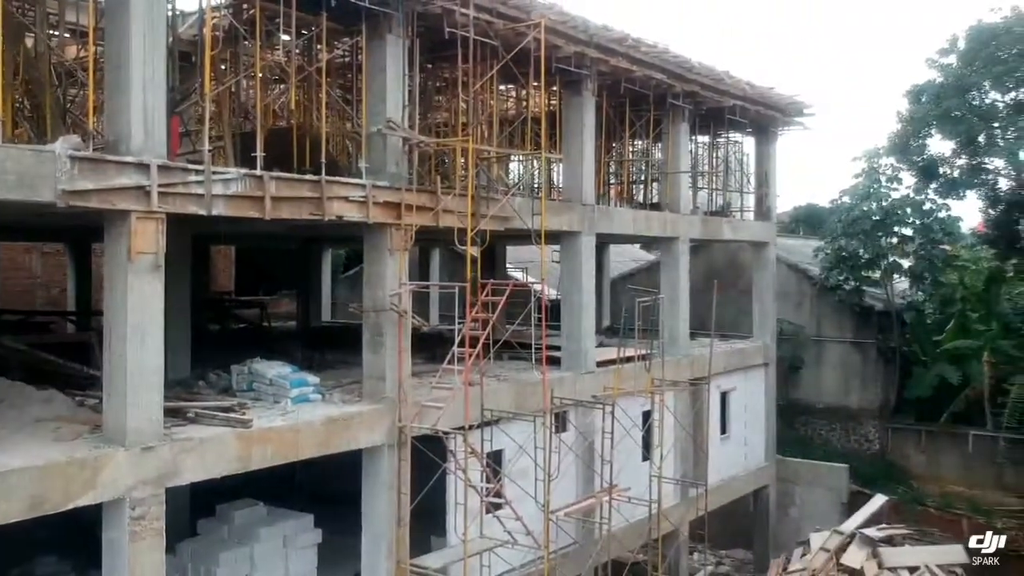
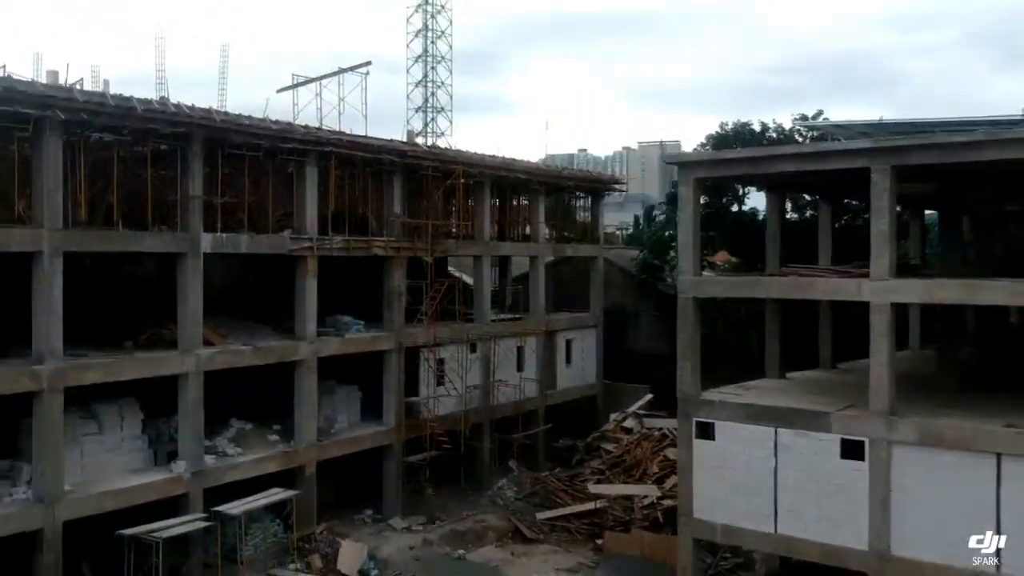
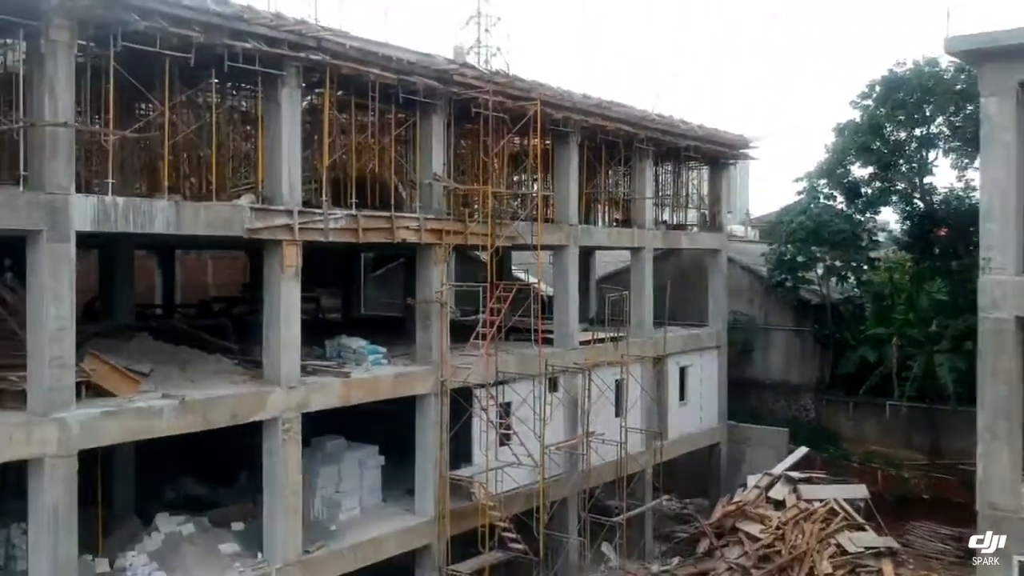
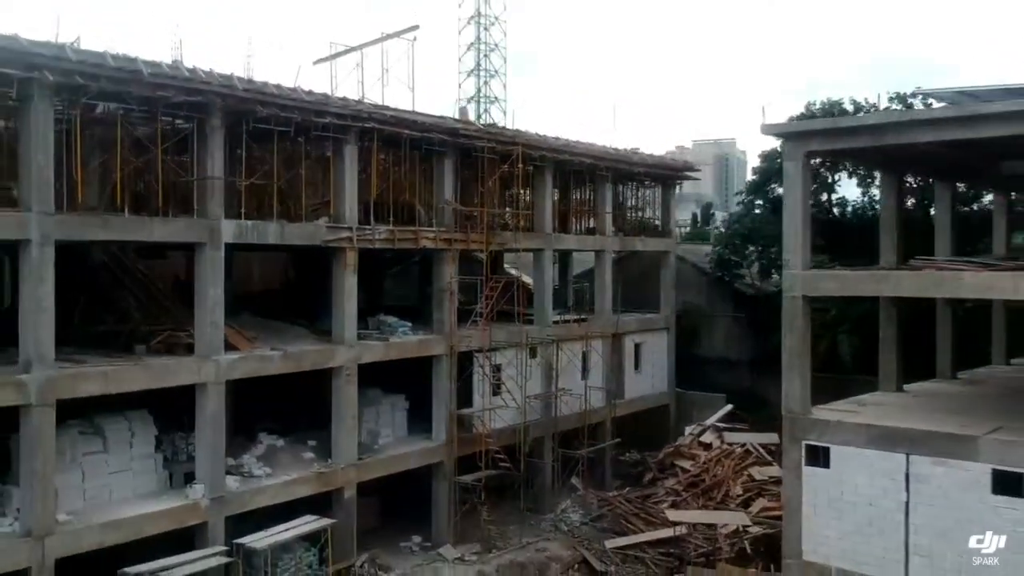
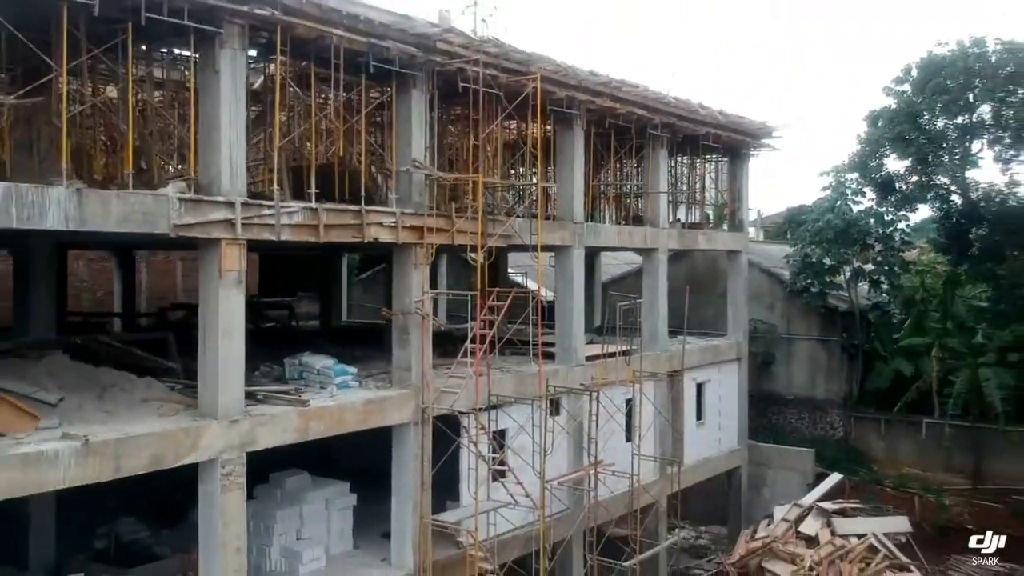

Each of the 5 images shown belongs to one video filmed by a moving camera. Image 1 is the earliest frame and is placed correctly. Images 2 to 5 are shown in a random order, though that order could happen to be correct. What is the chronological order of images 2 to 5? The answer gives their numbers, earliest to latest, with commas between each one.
5, 3, 4, 2
